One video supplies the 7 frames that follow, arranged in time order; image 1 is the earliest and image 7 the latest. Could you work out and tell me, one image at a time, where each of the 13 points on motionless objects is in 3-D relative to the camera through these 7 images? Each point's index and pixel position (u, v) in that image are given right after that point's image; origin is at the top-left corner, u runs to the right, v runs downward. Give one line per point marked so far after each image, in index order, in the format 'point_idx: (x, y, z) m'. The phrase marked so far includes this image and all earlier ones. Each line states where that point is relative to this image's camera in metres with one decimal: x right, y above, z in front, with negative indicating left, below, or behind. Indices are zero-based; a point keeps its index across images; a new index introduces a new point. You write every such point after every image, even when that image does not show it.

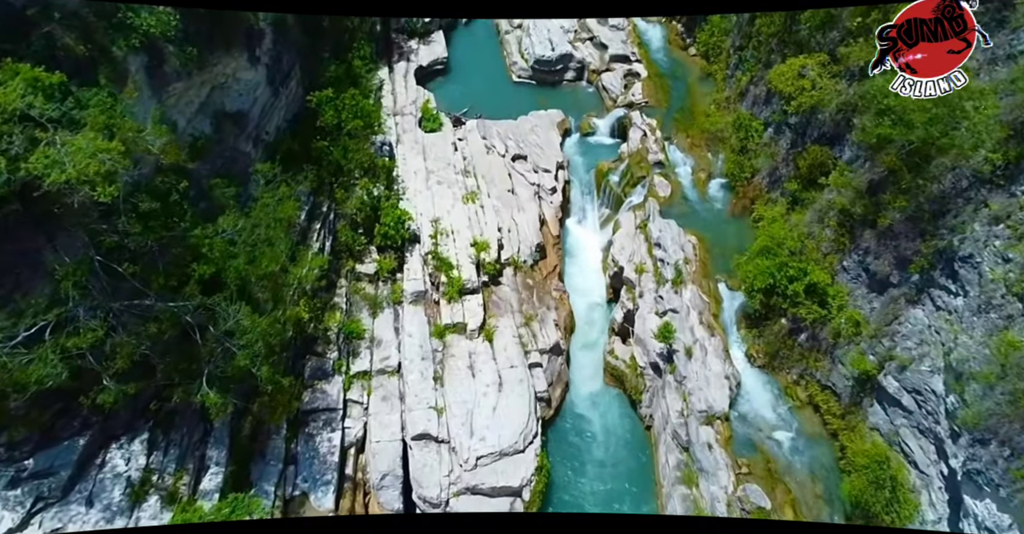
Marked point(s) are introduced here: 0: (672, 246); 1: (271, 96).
0: (+3.3, +0.4, +11.0) m
1: (-4.9, +3.5, +10.8) m
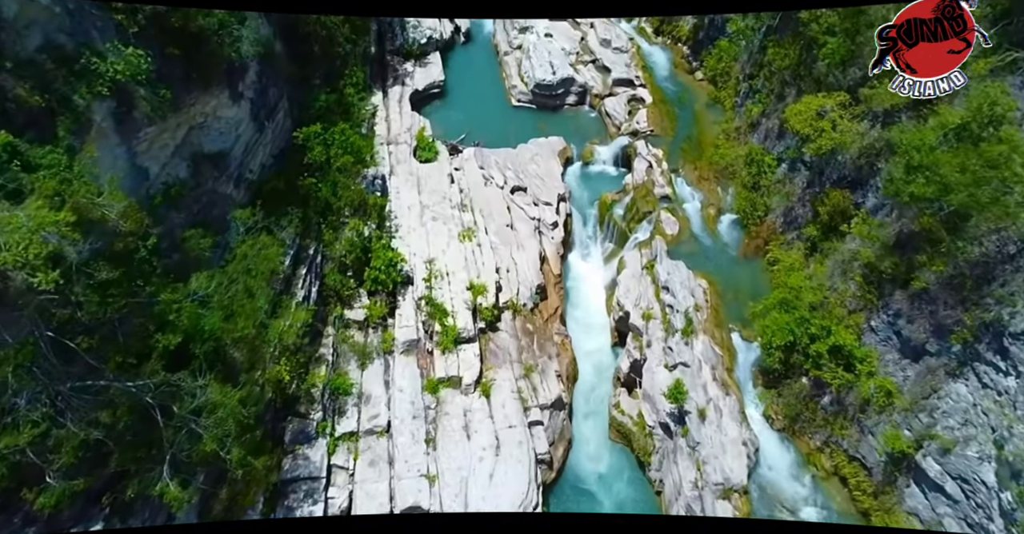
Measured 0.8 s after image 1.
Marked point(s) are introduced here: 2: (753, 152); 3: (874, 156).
0: (+3.3, -0.5, +10.3) m
1: (-4.9, +2.6, +10.2) m
2: (+5.2, +2.5, +11.6) m
3: (+6.2, +1.8, +9.1) m
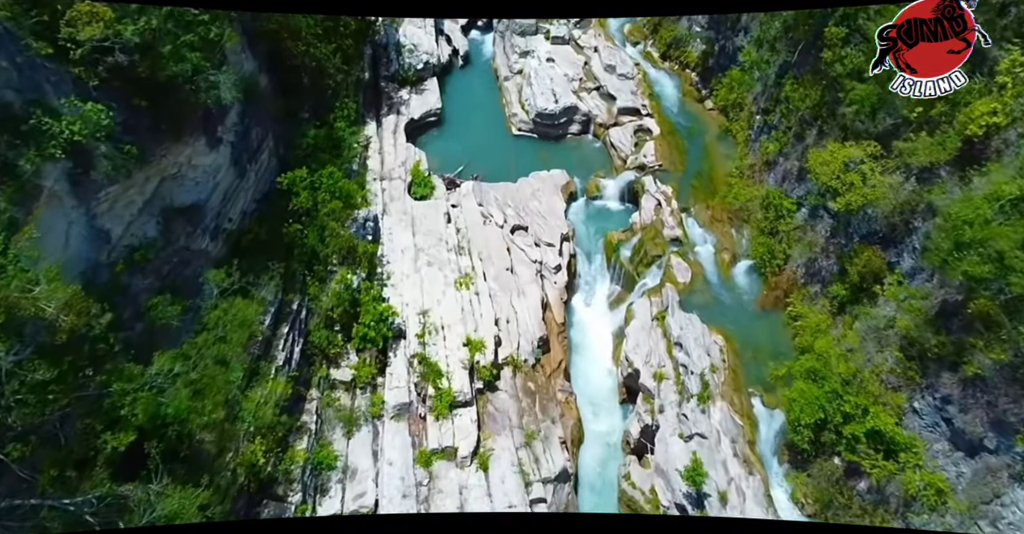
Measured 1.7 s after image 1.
0: (+3.3, -1.5, +9.5) m
1: (-4.9, +1.6, +9.5) m
2: (+5.2, +1.5, +10.9) m
3: (+6.2, +0.8, +8.3) m
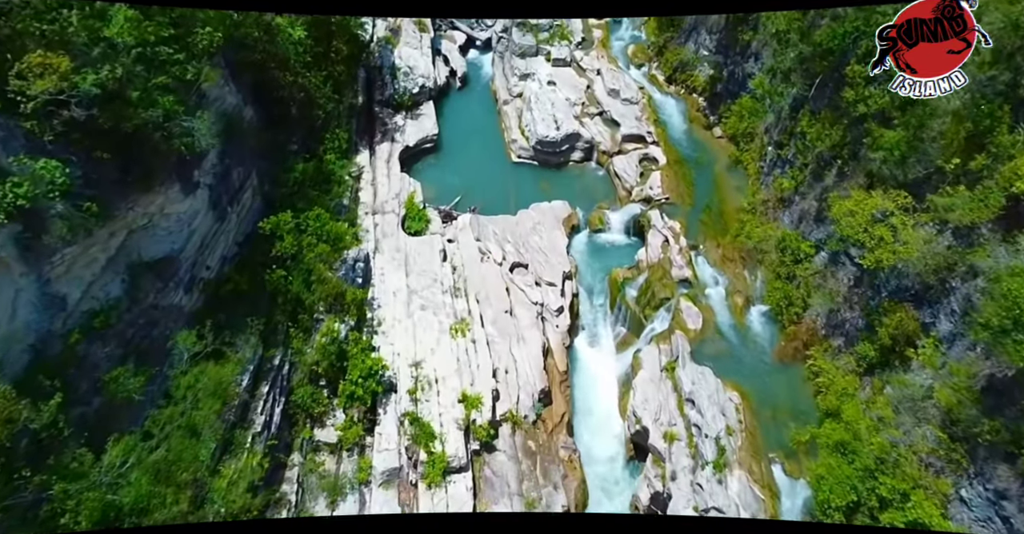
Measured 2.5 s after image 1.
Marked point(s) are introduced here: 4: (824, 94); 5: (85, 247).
0: (+3.3, -2.4, +8.8) m
1: (-4.9, +0.7, +8.8) m
2: (+5.2, +0.6, +10.2) m
3: (+6.2, -0.1, +7.6) m
4: (+5.8, +3.2, +9.9) m
5: (-5.3, +0.3, +6.6) m
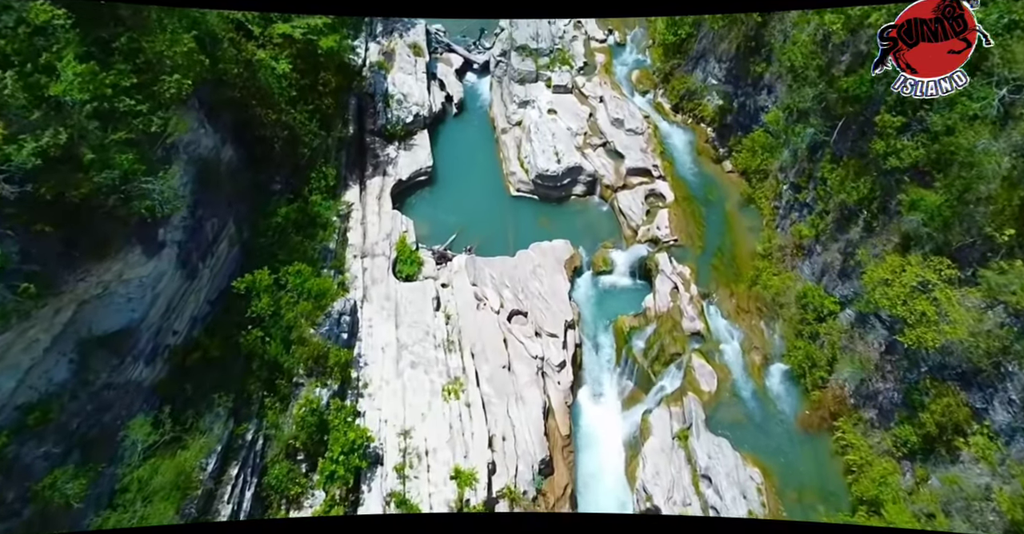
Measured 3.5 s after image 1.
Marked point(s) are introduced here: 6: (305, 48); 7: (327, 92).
0: (+3.2, -3.3, +8.0) m
1: (-5.0, -0.3, +8.0) m
2: (+5.2, -0.4, +9.4) m
3: (+6.1, -1.0, +6.8) m
4: (+5.8, +2.2, +9.2) m
5: (-5.4, -0.7, +5.8) m
6: (-4.8, +5.0, +12.2) m
7: (-4.5, +4.2, +12.9) m
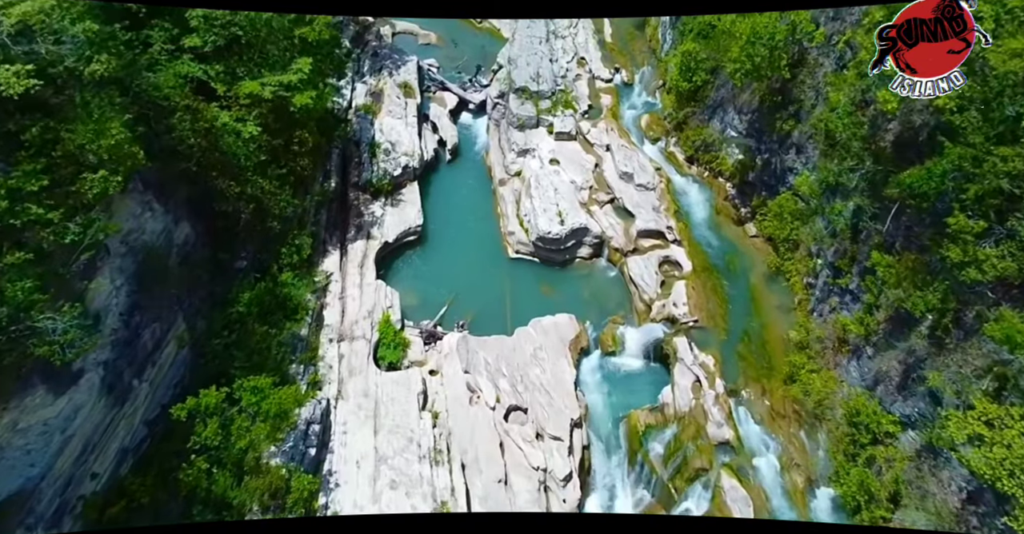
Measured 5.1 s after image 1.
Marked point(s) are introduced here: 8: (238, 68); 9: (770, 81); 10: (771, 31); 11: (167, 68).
0: (+3.2, -4.9, +6.4) m
1: (-5.0, -1.9, +6.6) m
2: (+5.1, -2.0, +7.9) m
3: (+6.1, -2.5, +5.3) m
4: (+5.7, +0.6, +7.8) m
5: (-5.4, -2.2, +4.4) m
6: (-4.8, +3.3, +10.8) m
7: (-4.5, +2.5, +11.6) m
8: (-5.2, +3.8, +10.2) m
9: (+5.6, +4.1, +11.6) m
10: (+5.4, +4.8, +11.1) m
11: (-5.7, +3.4, +8.9) m
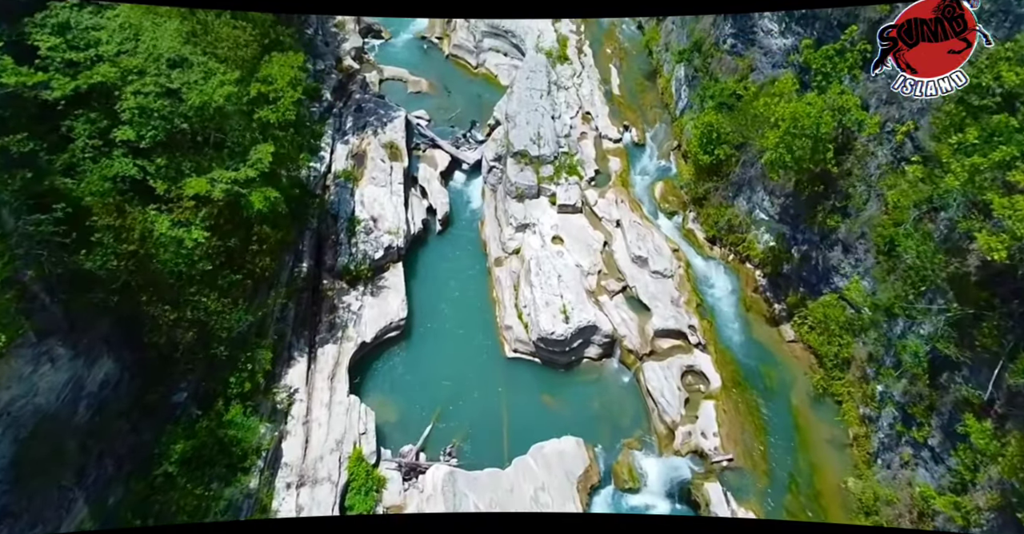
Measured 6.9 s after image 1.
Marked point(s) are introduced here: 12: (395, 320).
0: (+3.1, -6.9, +4.4) m
1: (-5.1, -3.9, +4.8) m
2: (+5.0, -4.0, +6.0) m
3: (+6.0, -4.5, +3.4) m
4: (+5.6, -1.4, +6.0) m
5: (-5.5, -4.1, +2.6) m
6: (-4.9, +1.1, +9.2) m
7: (-4.6, +0.3, +9.9) m
8: (-5.3, +1.7, +8.6) m
9: (+5.5, +1.9, +9.9) m
10: (+5.3, +2.7, +9.4) m
11: (-5.8, +1.3, +7.3) m
12: (-2.6, -1.2, +11.9) m
